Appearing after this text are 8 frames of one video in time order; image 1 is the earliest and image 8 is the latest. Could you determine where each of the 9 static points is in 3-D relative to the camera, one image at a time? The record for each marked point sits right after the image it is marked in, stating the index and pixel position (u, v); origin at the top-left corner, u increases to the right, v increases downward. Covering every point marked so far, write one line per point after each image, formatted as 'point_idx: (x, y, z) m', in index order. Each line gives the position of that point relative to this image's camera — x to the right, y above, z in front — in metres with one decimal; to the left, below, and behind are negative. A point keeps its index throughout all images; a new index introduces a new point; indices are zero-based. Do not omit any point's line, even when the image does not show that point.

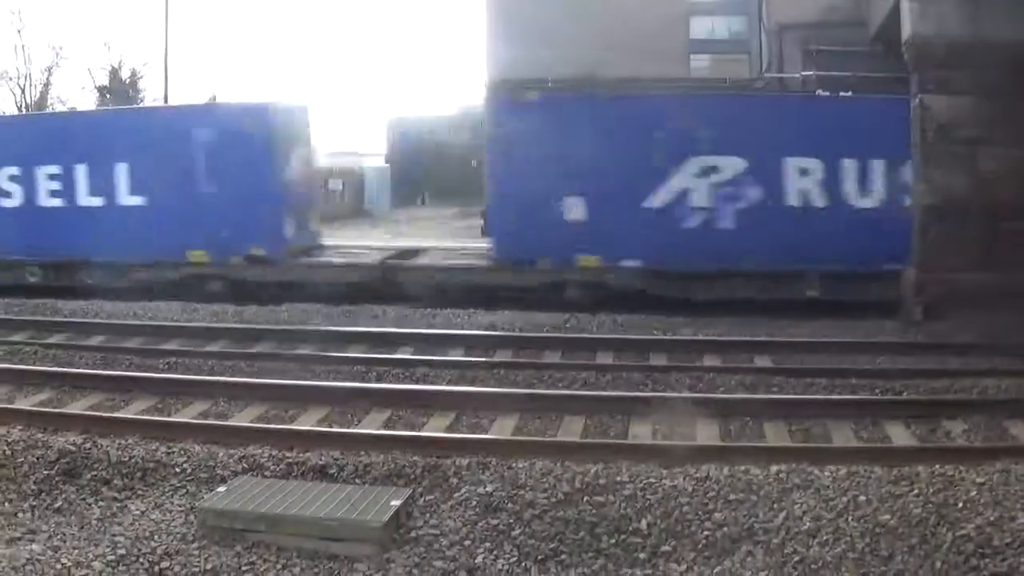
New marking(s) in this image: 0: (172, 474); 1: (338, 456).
0: (-2.4, -1.3, +6.4) m
1: (-1.3, -1.2, +6.6) m
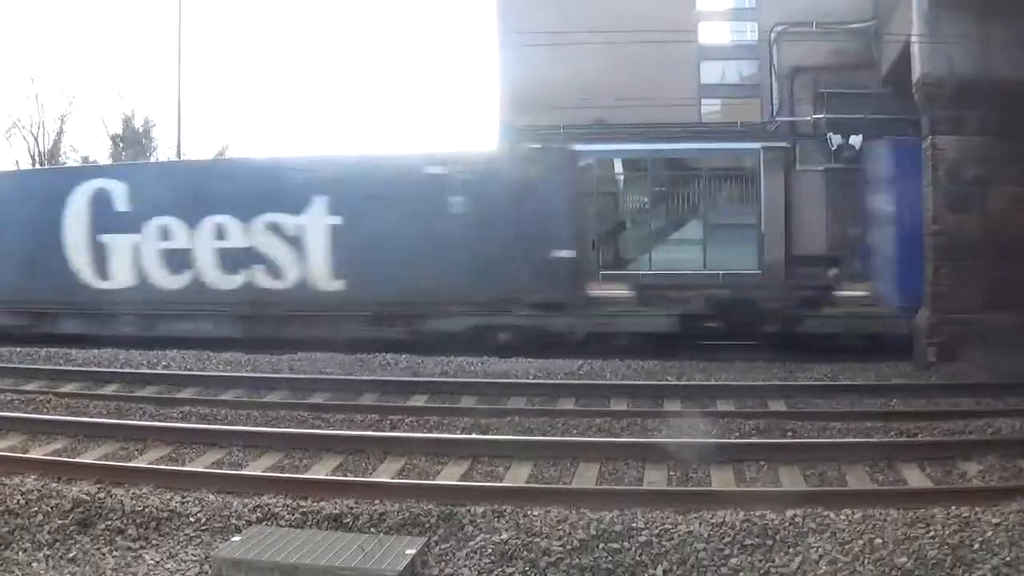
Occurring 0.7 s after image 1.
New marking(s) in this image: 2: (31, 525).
0: (-2.3, -1.6, +6.4) m
1: (-1.2, -1.6, +6.6) m
2: (-3.4, -1.6, +6.4) m
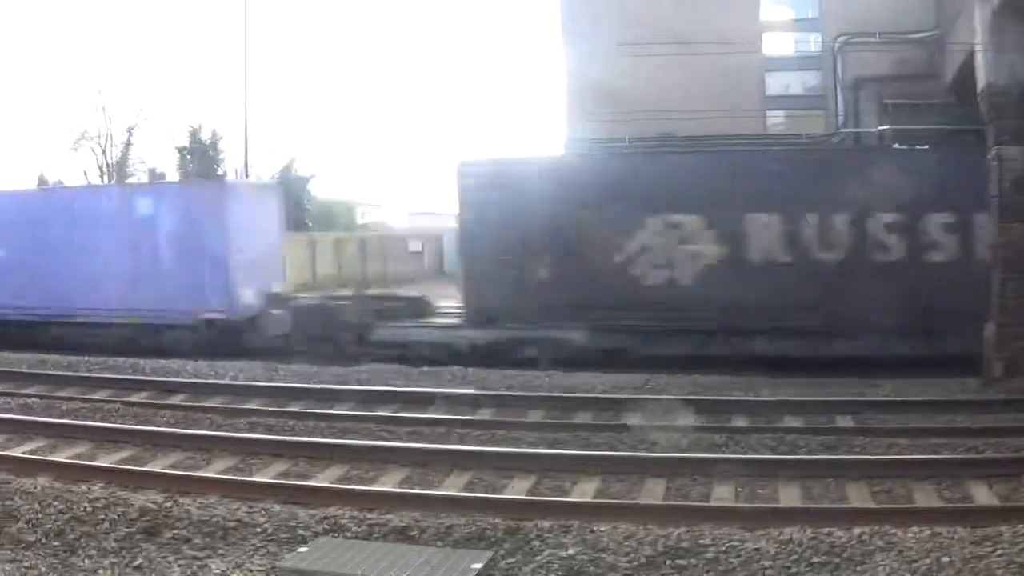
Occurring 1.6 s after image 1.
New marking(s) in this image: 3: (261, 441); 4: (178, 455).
0: (-1.9, -1.7, +6.4) m
1: (-0.7, -1.7, +6.6) m
2: (-2.9, -1.7, +6.4) m
3: (-2.0, -1.3, +7.4) m
4: (-2.6, -1.4, +7.3) m
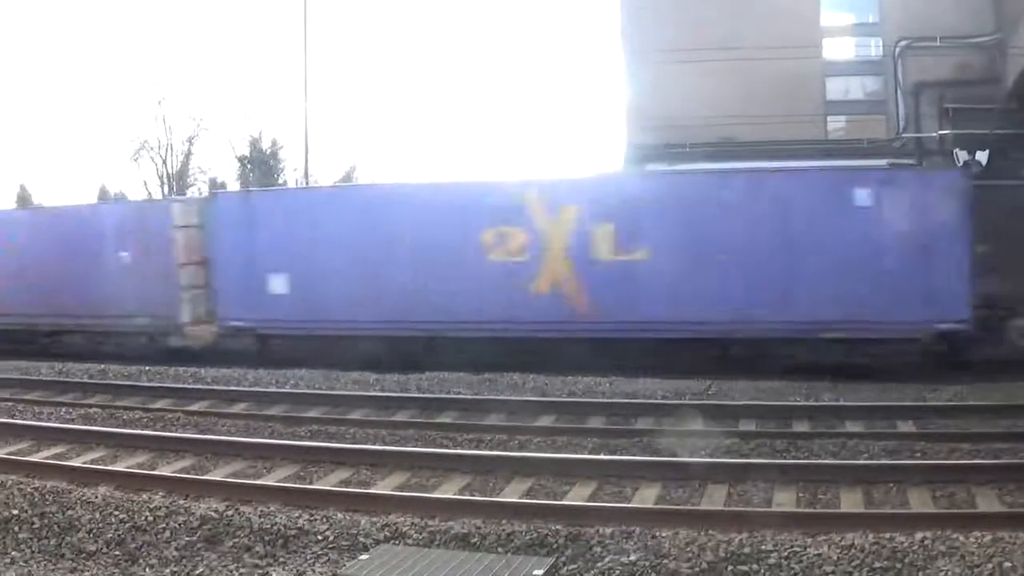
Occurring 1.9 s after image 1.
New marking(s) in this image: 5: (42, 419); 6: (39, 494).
0: (-1.4, -1.8, +6.4) m
1: (-0.2, -1.7, +6.6) m
2: (-2.5, -1.8, +6.4) m
3: (-1.5, -1.3, +7.4) m
4: (-2.2, -1.4, +7.3) m
5: (-4.3, -1.3, +8.6) m
6: (-3.7, -1.6, +7.1) m
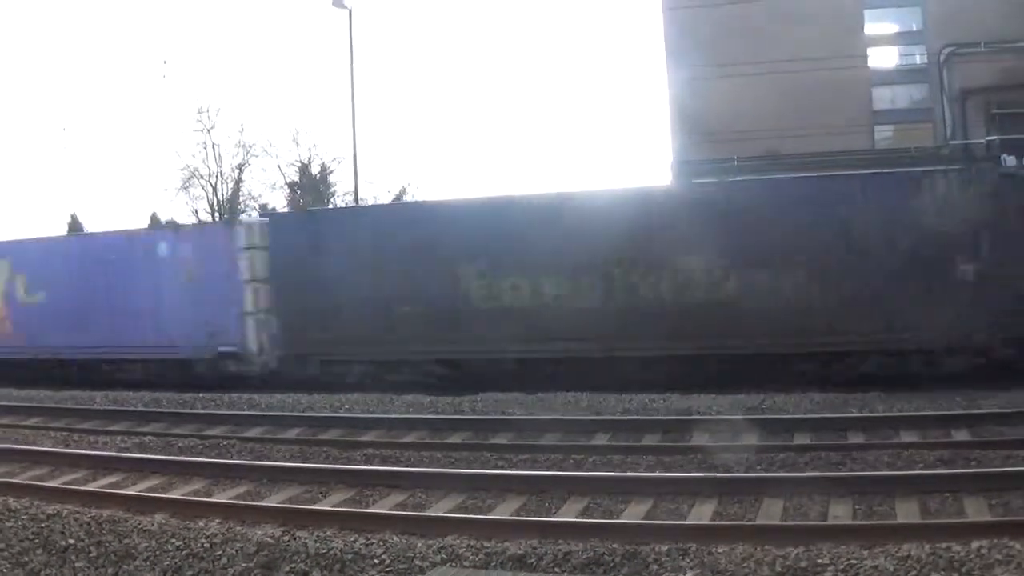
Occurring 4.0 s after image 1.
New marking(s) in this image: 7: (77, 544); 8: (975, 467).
0: (-1.0, -1.9, +6.4) m
1: (+0.2, -1.9, +6.6) m
2: (-2.1, -2.0, +6.4) m
3: (-1.1, -1.5, +7.4) m
4: (-1.8, -1.6, +7.4) m
5: (-3.9, -1.5, +8.7) m
6: (-3.2, -1.8, +7.1) m
7: (-3.3, -1.9, +6.8) m
8: (+3.8, -1.5, +7.5) m
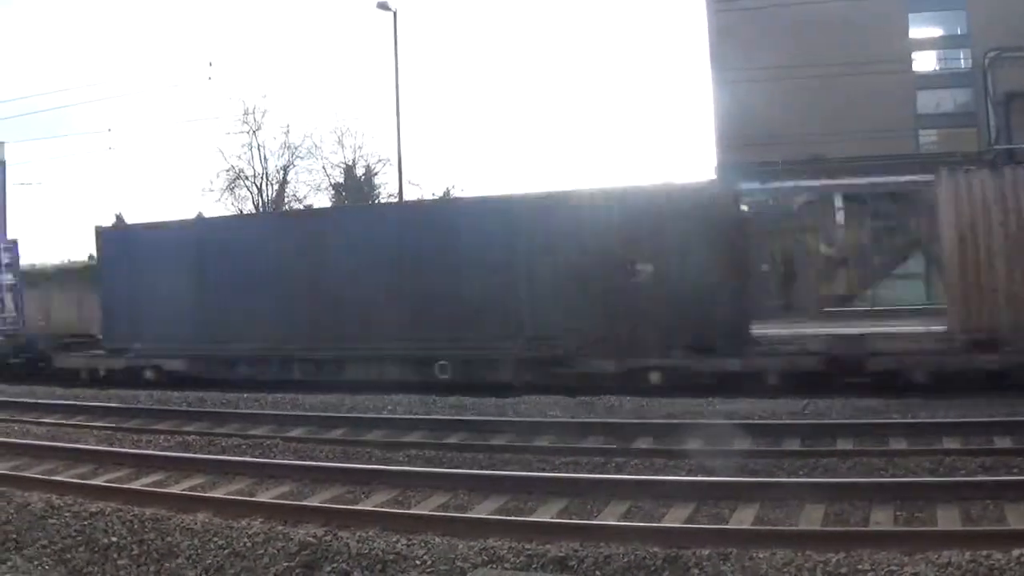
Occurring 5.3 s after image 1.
0: (-0.7, -2.0, +6.4) m
1: (+0.5, -1.9, +6.6) m
2: (-1.8, -2.0, +6.5) m
3: (-0.8, -1.5, +7.4) m
4: (-1.4, -1.6, +7.4) m
5: (-3.6, -1.5, +8.7) m
6: (-2.9, -1.8, +7.1) m
7: (-3.0, -1.9, +6.8) m
8: (+4.1, -1.5, +7.5) m
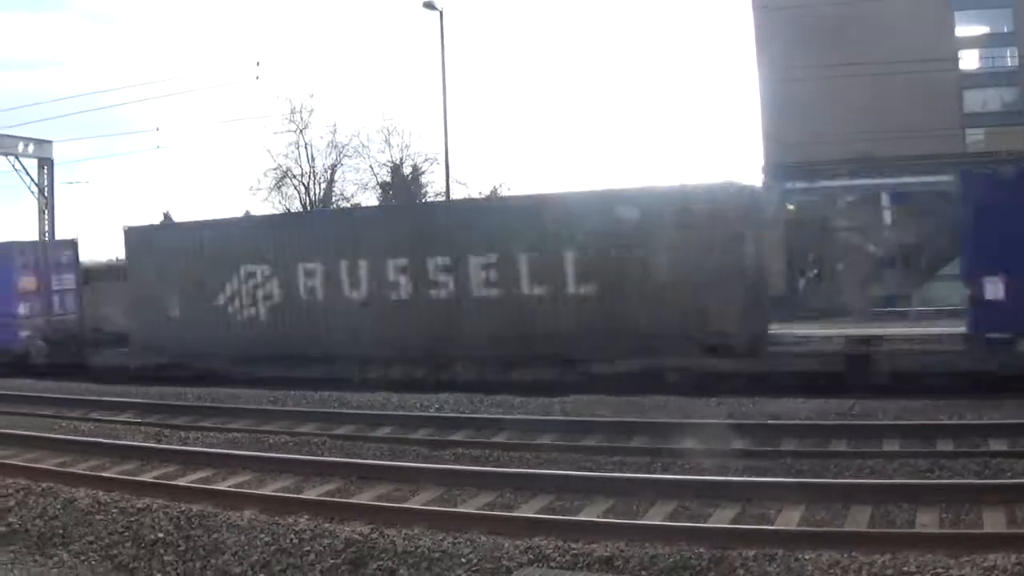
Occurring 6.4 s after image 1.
0: (-0.3, -2.0, +6.4) m
1: (+0.8, -1.9, +6.6) m
2: (-1.4, -2.0, +6.5) m
3: (-0.4, -1.5, +7.4) m
4: (-1.1, -1.6, +7.4) m
5: (-3.2, -1.5, +8.8) m
6: (-2.6, -1.8, +7.2) m
7: (-2.6, -1.9, +6.9) m
8: (+4.4, -1.5, +7.4) m
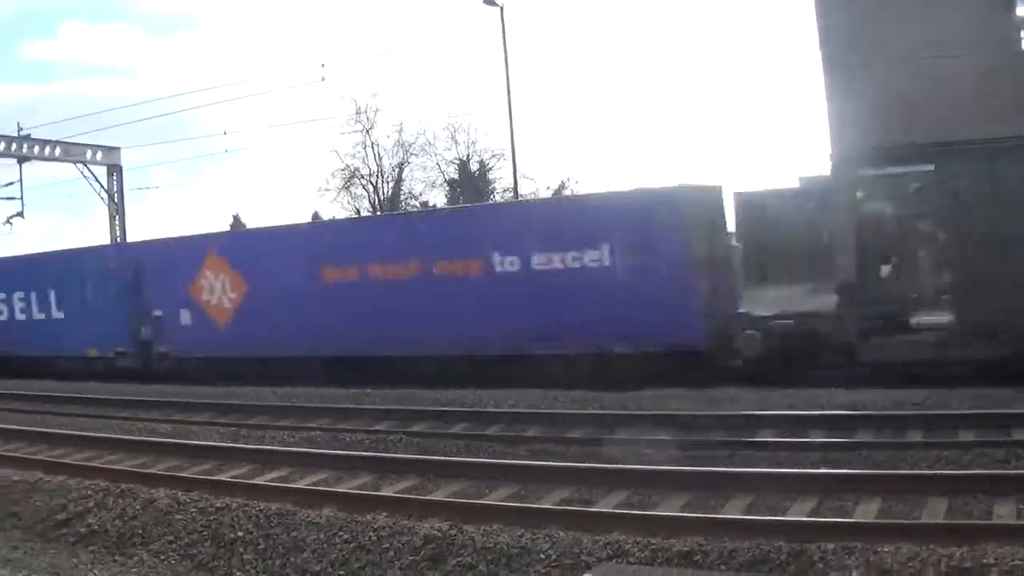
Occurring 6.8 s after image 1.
0: (+0.2, -1.9, +6.4) m
1: (+1.4, -1.8, +6.6) m
2: (-0.8, -2.0, +6.5) m
3: (+0.2, -1.5, +7.4) m
4: (-0.5, -1.6, +7.4) m
5: (-2.6, -1.5, +8.9) m
6: (-2.0, -1.8, +7.3) m
7: (-2.0, -1.9, +6.9) m
8: (+5.0, -1.4, +7.3) m
